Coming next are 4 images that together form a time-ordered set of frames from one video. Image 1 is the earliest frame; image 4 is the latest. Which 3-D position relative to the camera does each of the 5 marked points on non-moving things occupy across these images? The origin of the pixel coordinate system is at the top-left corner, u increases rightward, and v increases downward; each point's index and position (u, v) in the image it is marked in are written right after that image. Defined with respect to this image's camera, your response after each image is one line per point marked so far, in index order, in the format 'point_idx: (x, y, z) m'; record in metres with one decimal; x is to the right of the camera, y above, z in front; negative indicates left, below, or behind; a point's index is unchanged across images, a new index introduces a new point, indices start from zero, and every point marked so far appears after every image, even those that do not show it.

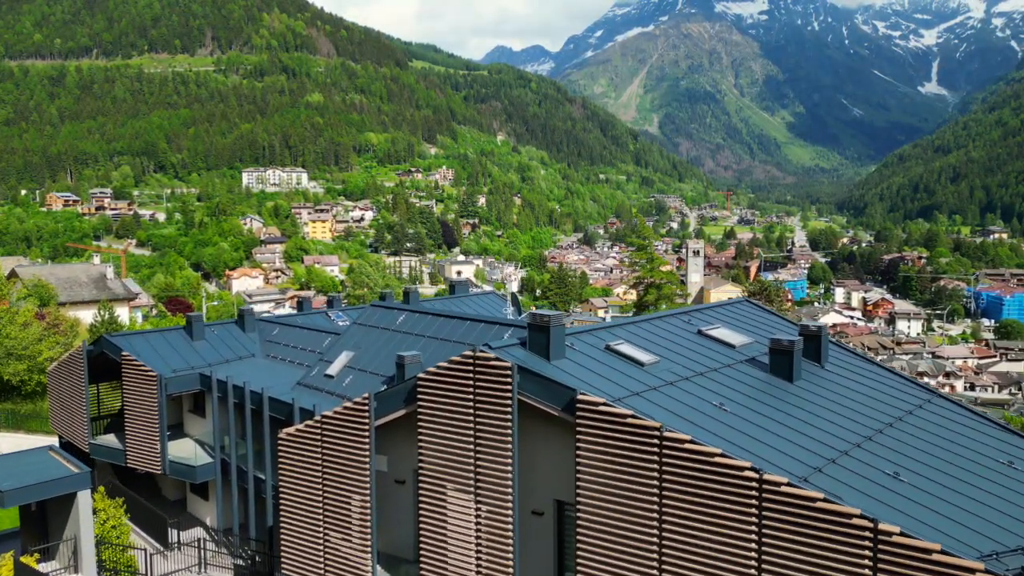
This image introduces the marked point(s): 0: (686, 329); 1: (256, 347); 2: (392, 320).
0: (+2.4, -0.6, +10.2) m
1: (-5.4, -1.3, +15.4) m
2: (-2.1, -0.6, +12.8) m
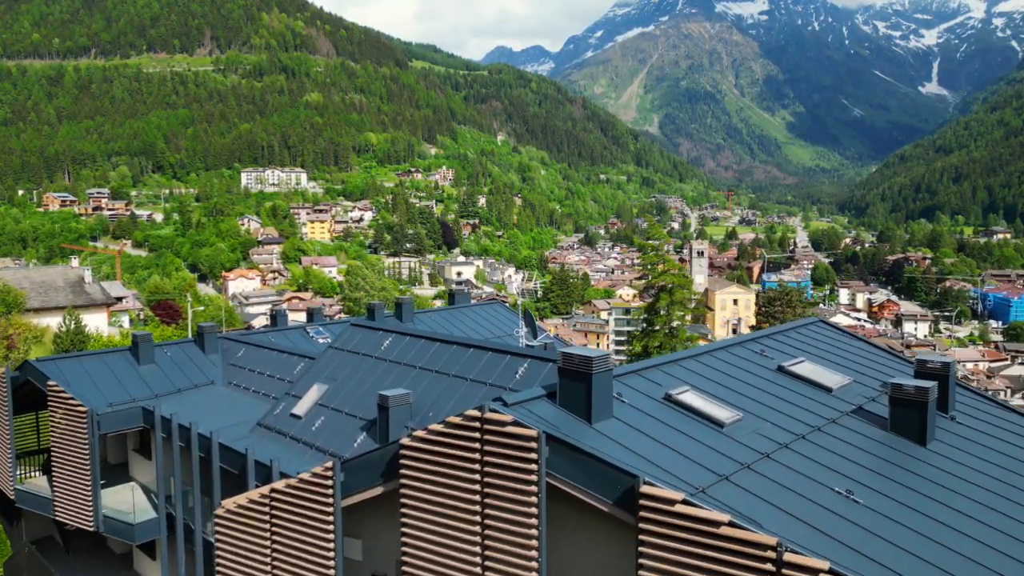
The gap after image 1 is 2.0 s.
0: (+2.6, -0.8, +7.7) m
1: (-5.2, -1.5, +12.9) m
2: (-1.9, -0.8, +10.3) m
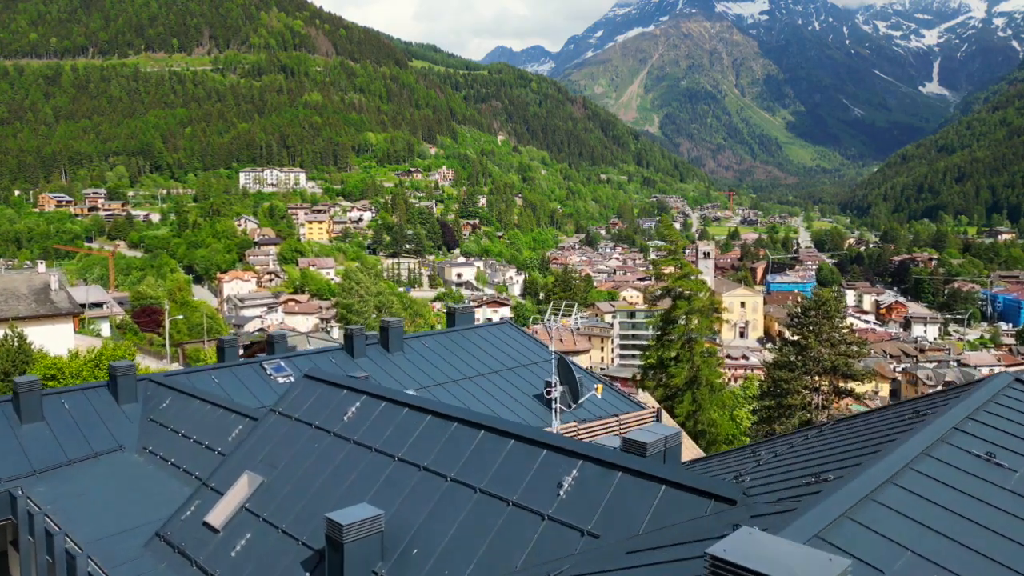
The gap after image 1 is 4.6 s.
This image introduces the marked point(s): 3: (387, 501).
0: (+2.8, -1.2, +4.3) m
1: (-4.9, -1.9, +9.4) m
2: (-1.7, -1.2, +6.9) m
3: (-1.0, -1.6, +5.5) m
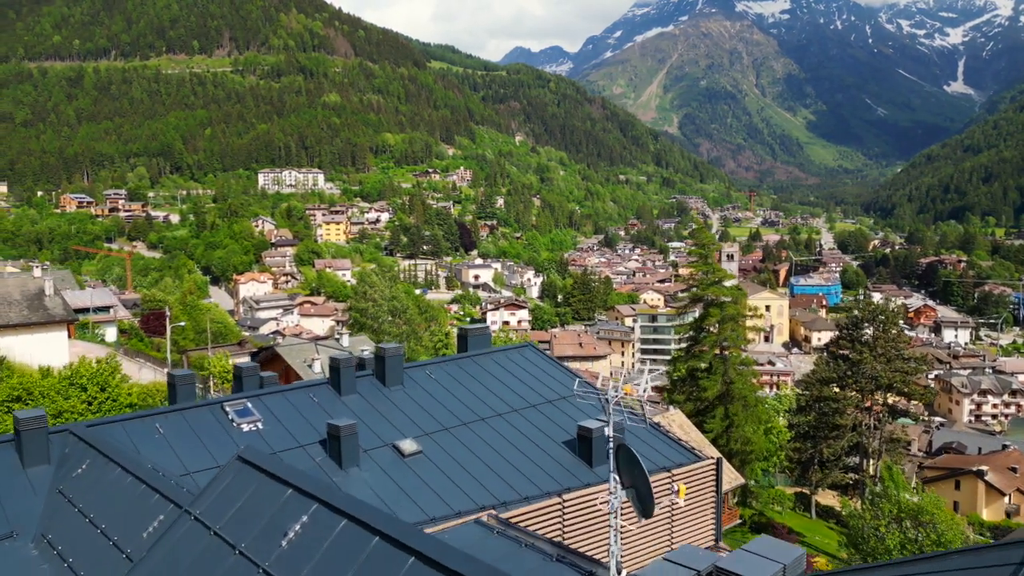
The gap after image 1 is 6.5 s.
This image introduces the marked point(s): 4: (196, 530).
0: (+3.0, -1.4, +1.8) m
1: (-4.6, -2.1, +7.1) m
2: (-1.5, -1.5, +4.5) m
3: (-0.8, -1.8, +3.1) m
4: (-2.1, -1.6, +4.9) m
